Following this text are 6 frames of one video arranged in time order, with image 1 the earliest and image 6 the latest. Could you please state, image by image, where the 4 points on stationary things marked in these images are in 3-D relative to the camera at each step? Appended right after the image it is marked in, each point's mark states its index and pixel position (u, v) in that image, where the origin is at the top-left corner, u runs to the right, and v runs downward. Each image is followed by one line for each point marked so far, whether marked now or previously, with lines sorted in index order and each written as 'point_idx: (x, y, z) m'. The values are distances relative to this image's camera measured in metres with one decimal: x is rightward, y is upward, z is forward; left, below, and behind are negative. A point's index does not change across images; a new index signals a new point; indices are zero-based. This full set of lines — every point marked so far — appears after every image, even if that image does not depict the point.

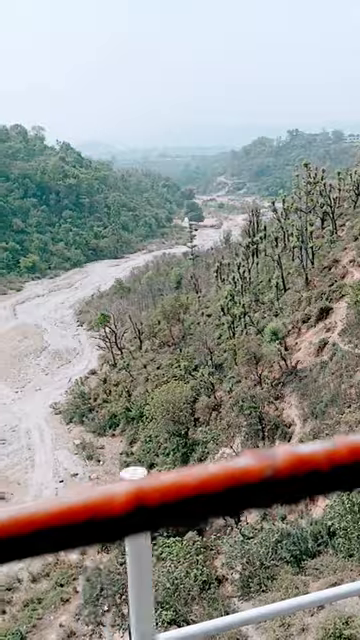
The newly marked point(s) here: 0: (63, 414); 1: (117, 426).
0: (-3.3, -2.6, +18.2) m
1: (-1.7, -2.6, +16.1) m
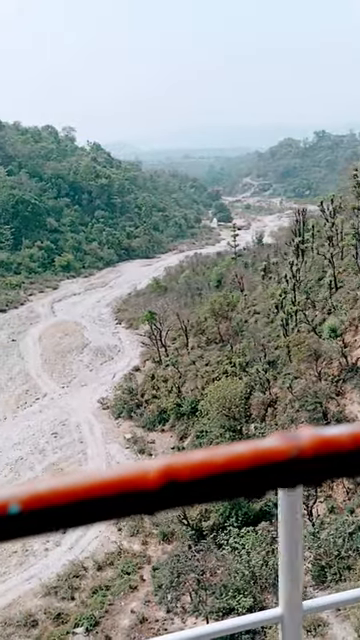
0: (-2.0, -2.5, +18.5) m
1: (-0.4, -2.6, +16.3) m
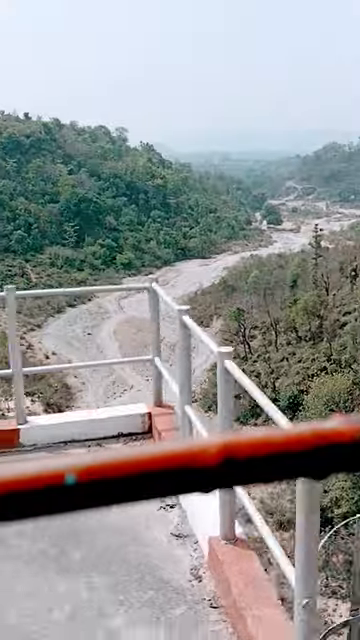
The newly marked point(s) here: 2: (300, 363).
0: (+0.6, -2.4, +18.9) m
1: (+2.0, -2.4, +16.7) m
2: (+3.2, -1.1, +17.3) m
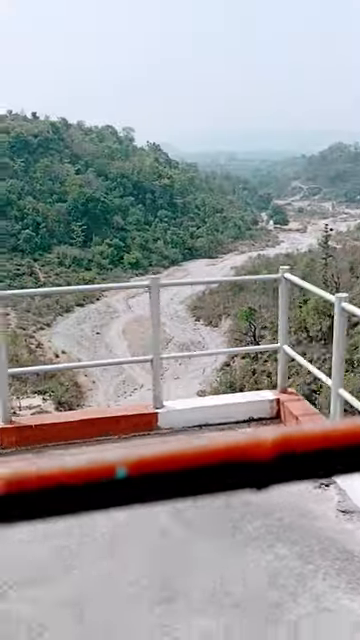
0: (+0.9, -2.4, +18.9) m
1: (+2.3, -2.4, +16.7) m
2: (+3.5, -1.1, +17.3) m
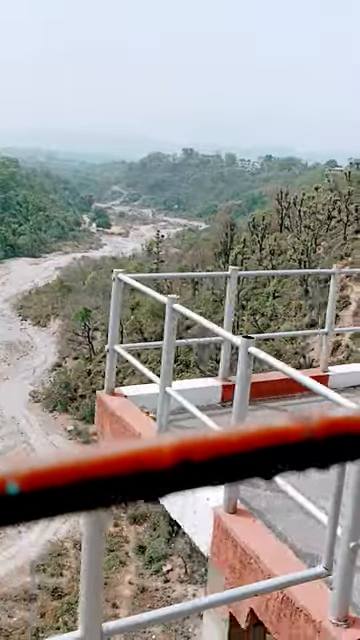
0: (-3.9, -2.4, +18.6) m
1: (-1.9, -2.5, +16.9) m
2: (-0.9, -1.2, +17.8) m
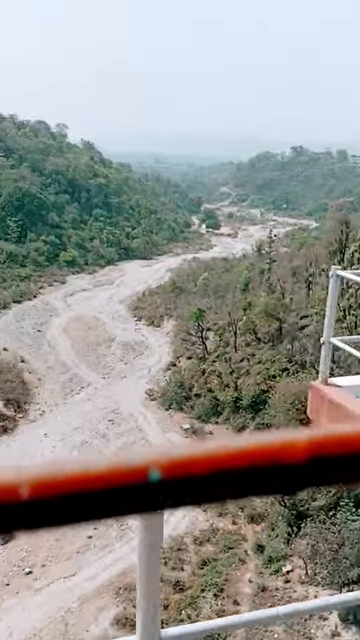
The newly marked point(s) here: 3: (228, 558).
0: (-0.6, -2.4, +19.1) m
1: (+1.1, -2.5, +17.0) m
2: (+2.2, -1.2, +17.8) m
3: (+0.8, -4.1, +11.0) m
